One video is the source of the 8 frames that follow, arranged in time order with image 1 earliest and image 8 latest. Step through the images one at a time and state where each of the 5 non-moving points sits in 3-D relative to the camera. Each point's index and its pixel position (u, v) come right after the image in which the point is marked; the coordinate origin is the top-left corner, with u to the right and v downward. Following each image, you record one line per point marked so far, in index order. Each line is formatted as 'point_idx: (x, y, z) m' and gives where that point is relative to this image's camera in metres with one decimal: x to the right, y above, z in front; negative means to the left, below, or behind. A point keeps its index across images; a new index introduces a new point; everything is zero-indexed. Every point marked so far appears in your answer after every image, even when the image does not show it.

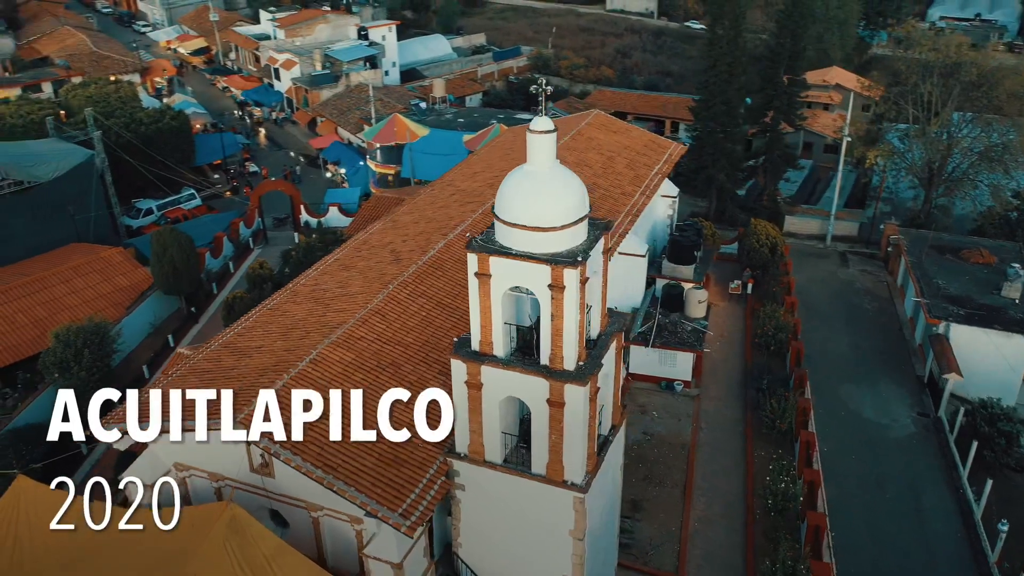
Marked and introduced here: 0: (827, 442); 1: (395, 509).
0: (+7.4, -3.6, +19.7) m
1: (-1.5, -2.9, +10.9) m
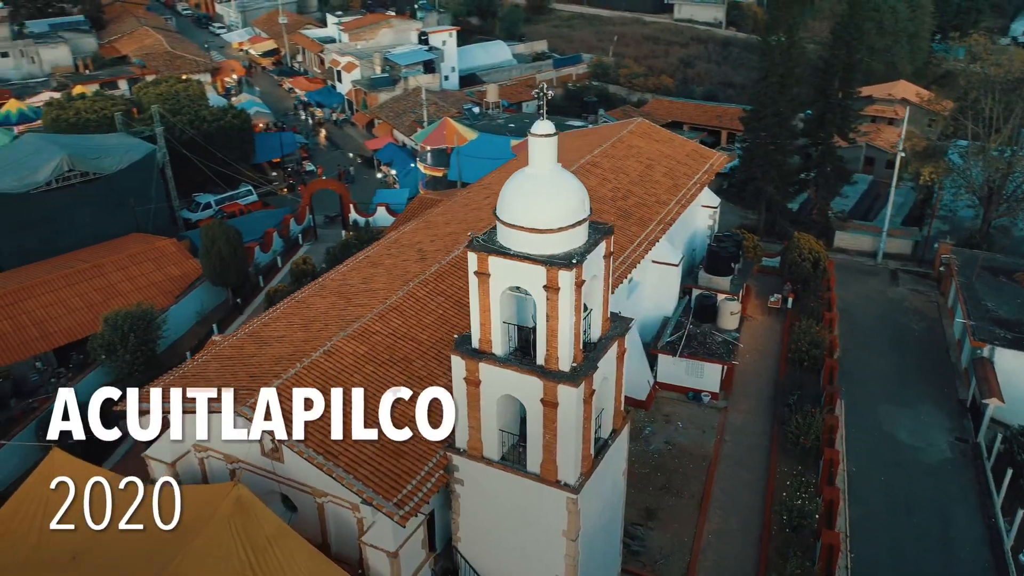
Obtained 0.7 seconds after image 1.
0: (+8.0, -4.0, +19.3) m
1: (-1.6, -2.8, +11.2) m
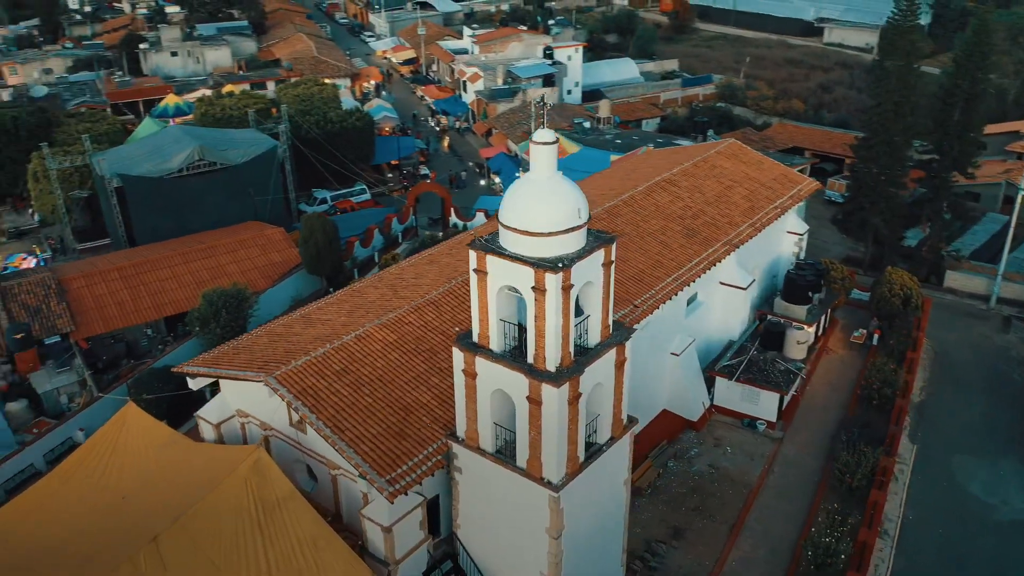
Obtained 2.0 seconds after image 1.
0: (+8.8, -4.9, +18.3) m
1: (-1.8, -2.7, +11.9) m
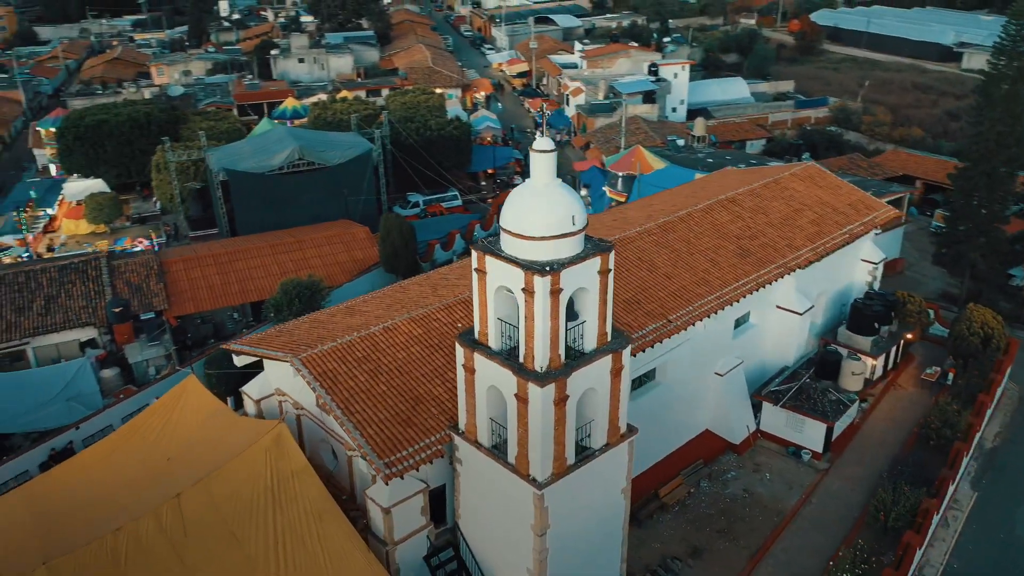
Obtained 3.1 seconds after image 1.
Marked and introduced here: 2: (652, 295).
0: (+9.4, -5.6, +17.4) m
1: (-1.9, -2.5, +12.6) m
2: (+2.9, -0.1, +17.3) m
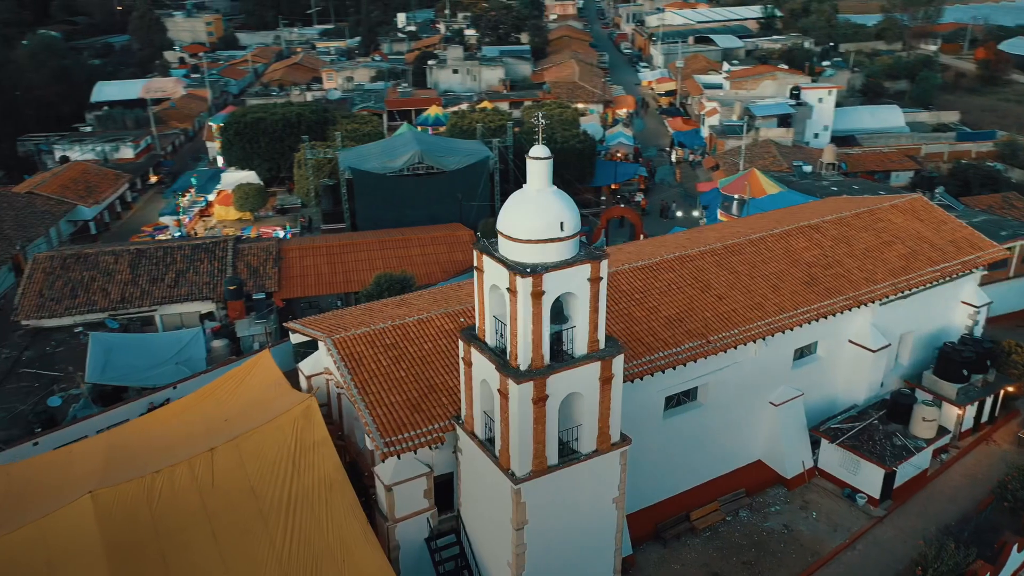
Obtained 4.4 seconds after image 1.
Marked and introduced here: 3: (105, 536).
0: (+9.6, -6.5, +15.9) m
1: (-2.0, -2.4, +13.4) m
2: (+3.8, -0.5, +17.2) m
3: (-6.2, -3.9, +13.0) m
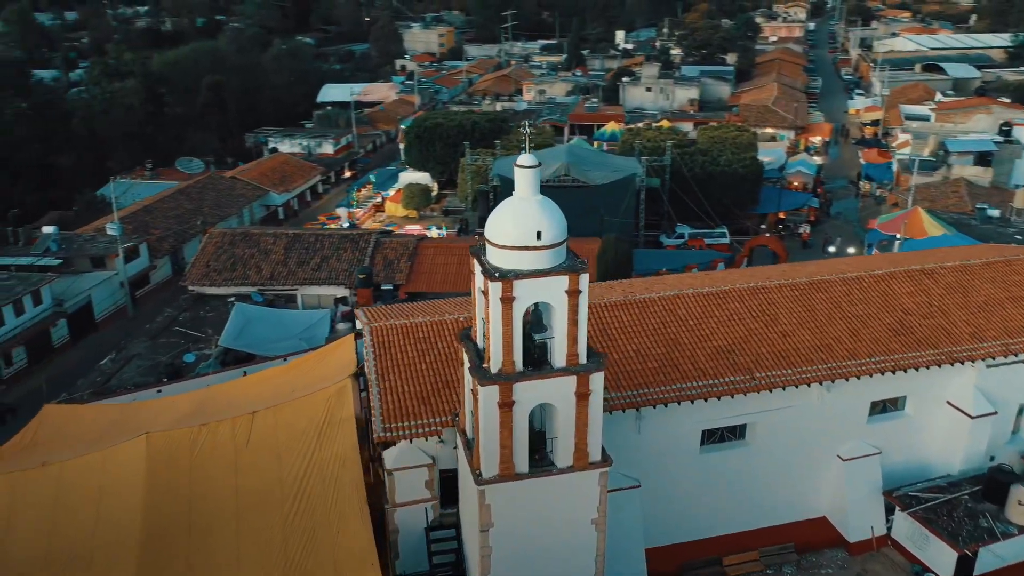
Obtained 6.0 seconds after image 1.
0: (+9.3, -7.7, +13.4) m
1: (-2.1, -2.3, +14.1) m
2: (+4.7, -1.2, +16.2) m
3: (-6.4, -3.3, +14.8) m
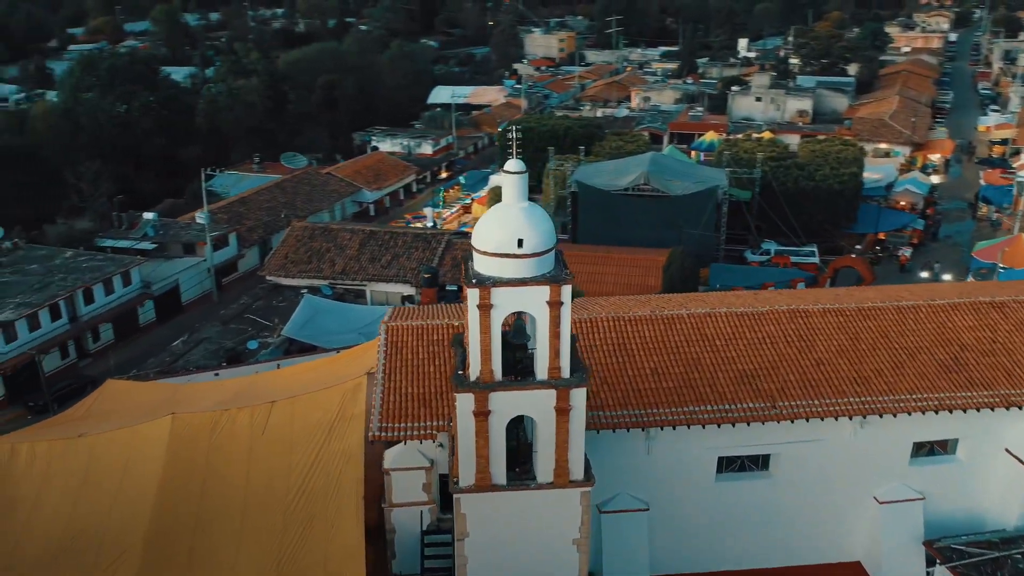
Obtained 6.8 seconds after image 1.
0: (+8.7, -8.4, +11.8) m
1: (-2.2, -2.3, +14.1) m
2: (+4.9, -1.6, +15.2) m
3: (-6.4, -3.0, +15.4) m
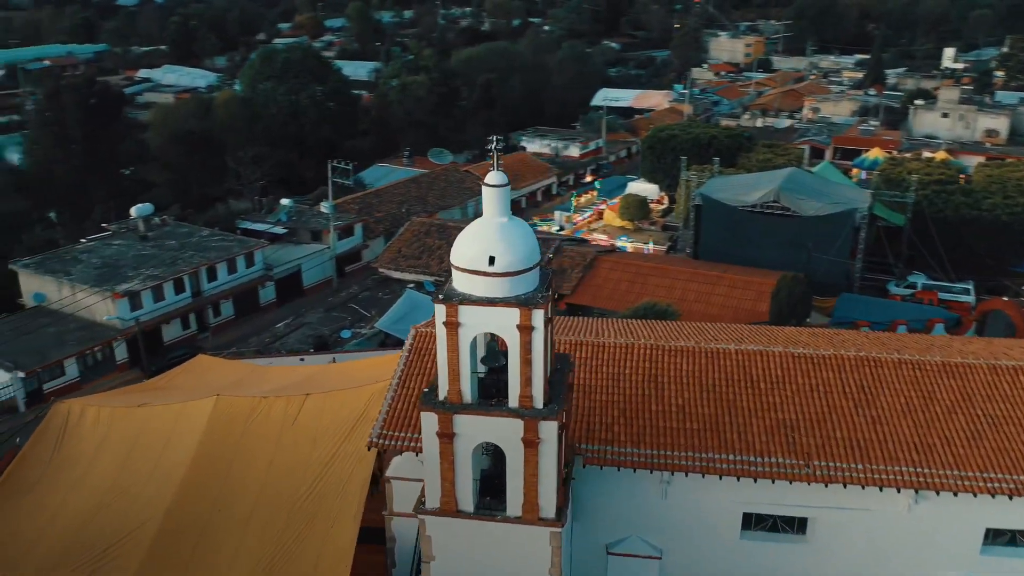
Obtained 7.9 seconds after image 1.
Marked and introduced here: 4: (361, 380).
0: (+7.4, -9.3, +9.4) m
1: (-2.1, -2.3, +13.8) m
2: (+5.0, -2.3, +13.5) m
3: (-6.0, -2.8, +16.0) m
4: (-3.3, -2.1, +18.1) m
